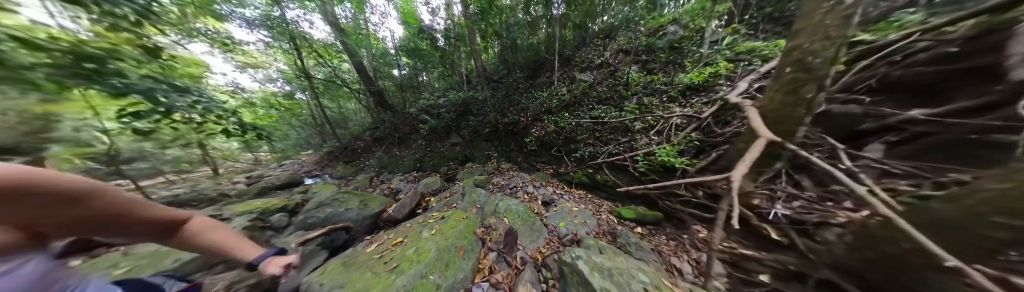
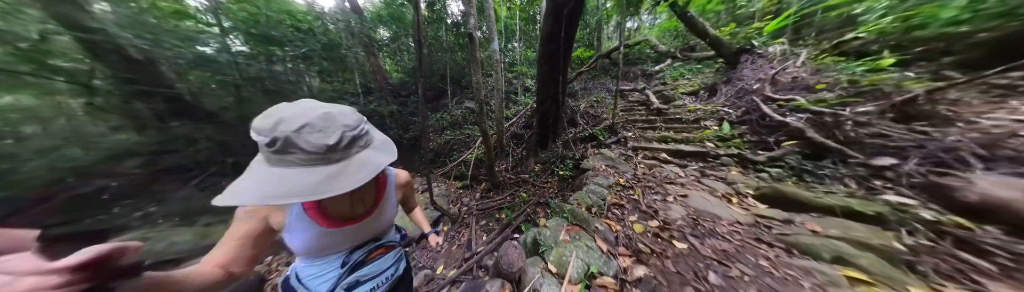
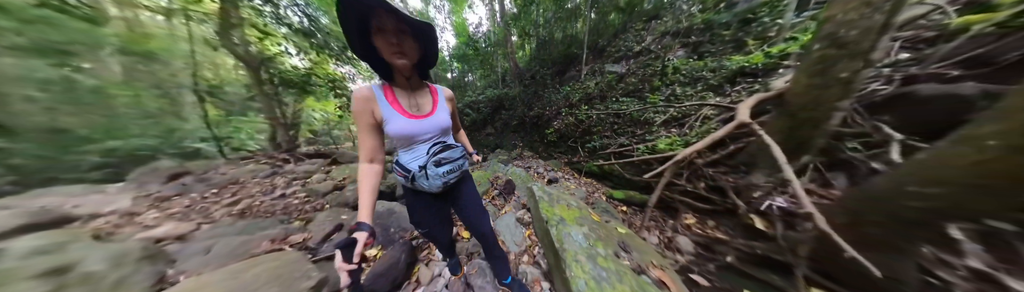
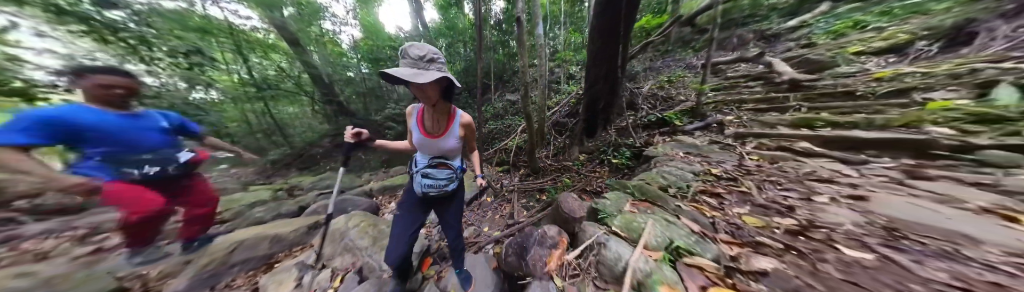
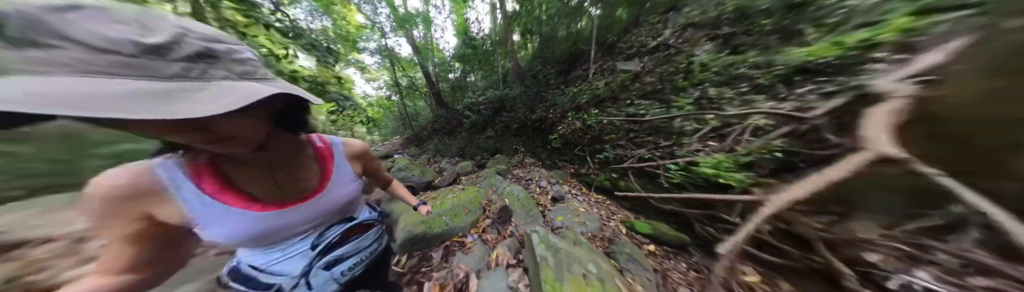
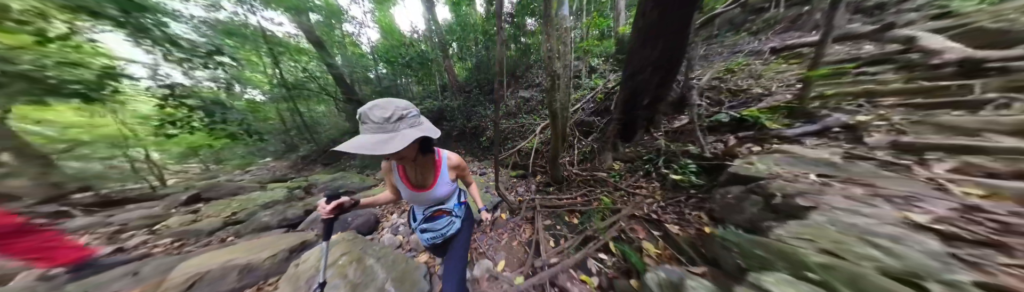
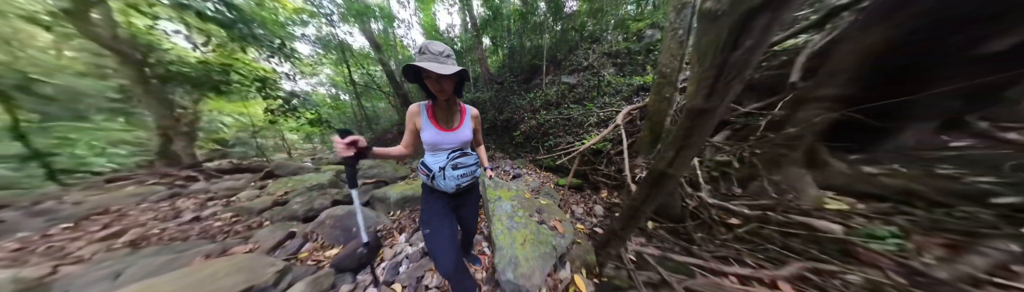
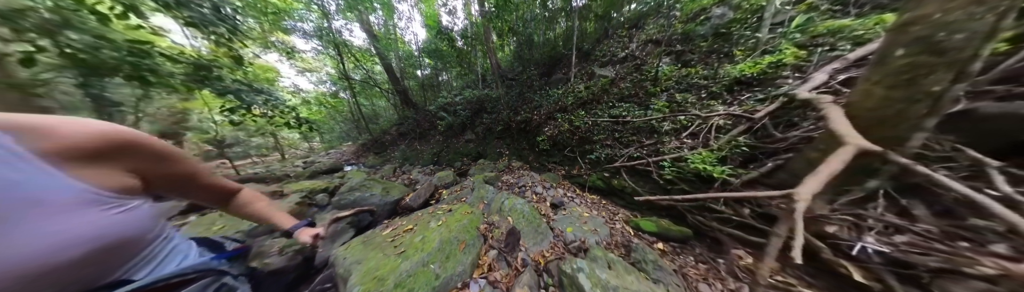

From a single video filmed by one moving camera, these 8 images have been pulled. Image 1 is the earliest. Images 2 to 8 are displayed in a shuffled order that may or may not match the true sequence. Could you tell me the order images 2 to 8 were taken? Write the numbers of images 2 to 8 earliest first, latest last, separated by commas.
8, 5, 3, 7, 6, 4, 2
